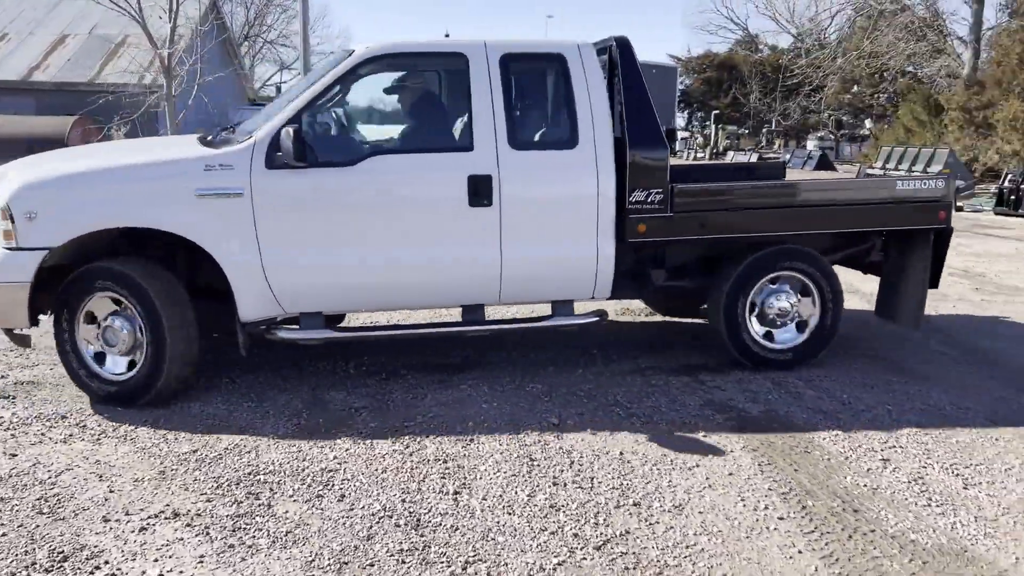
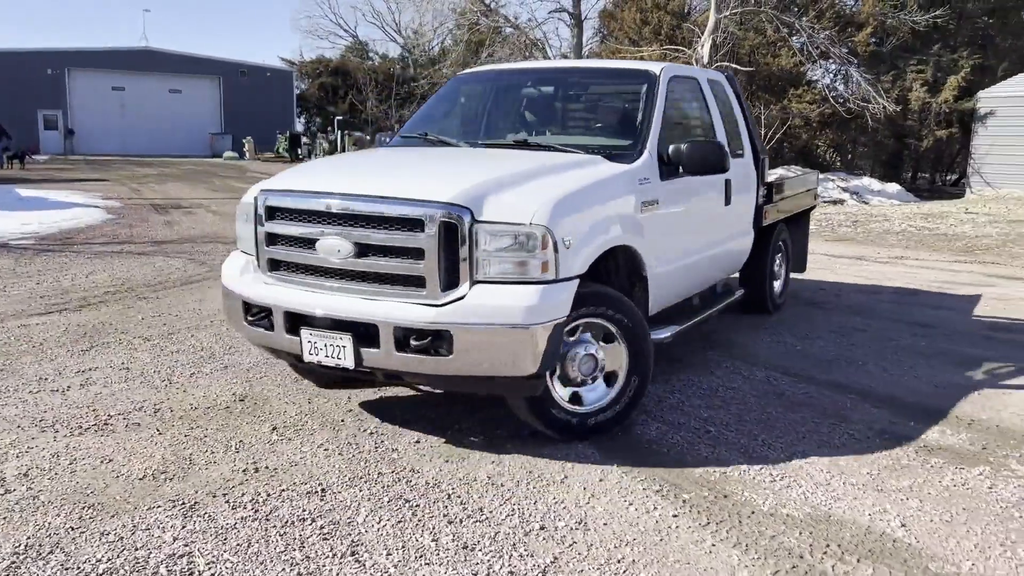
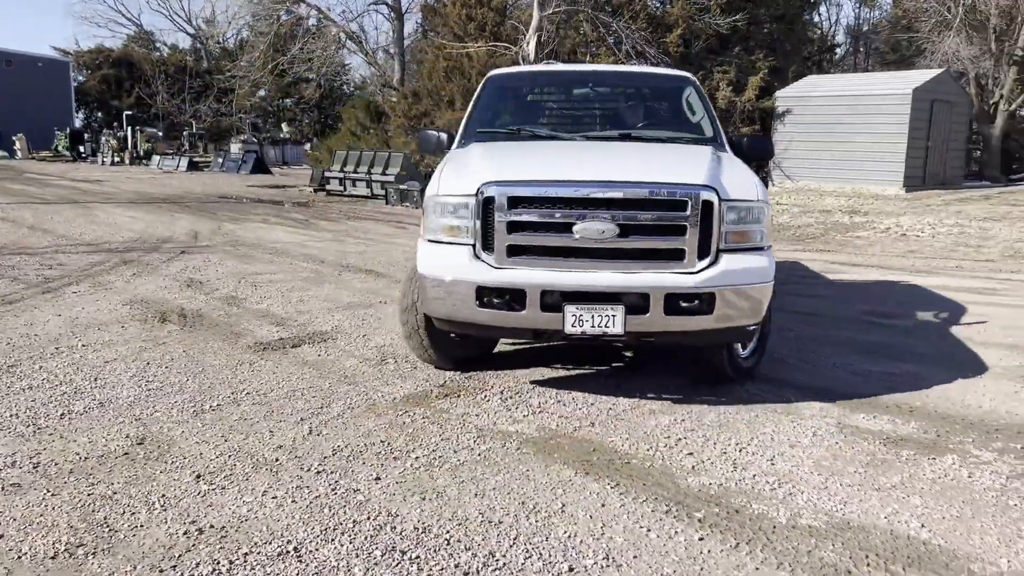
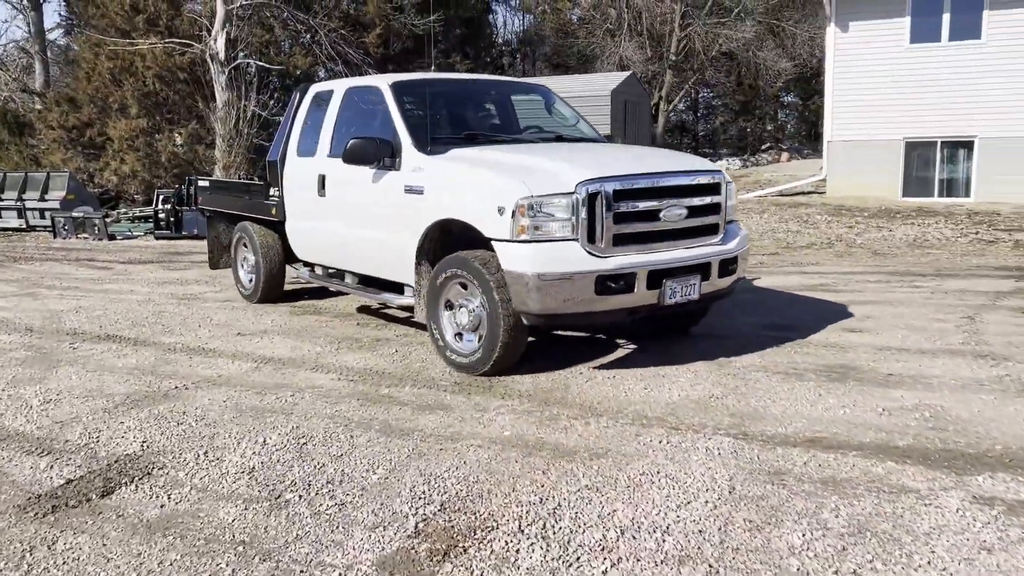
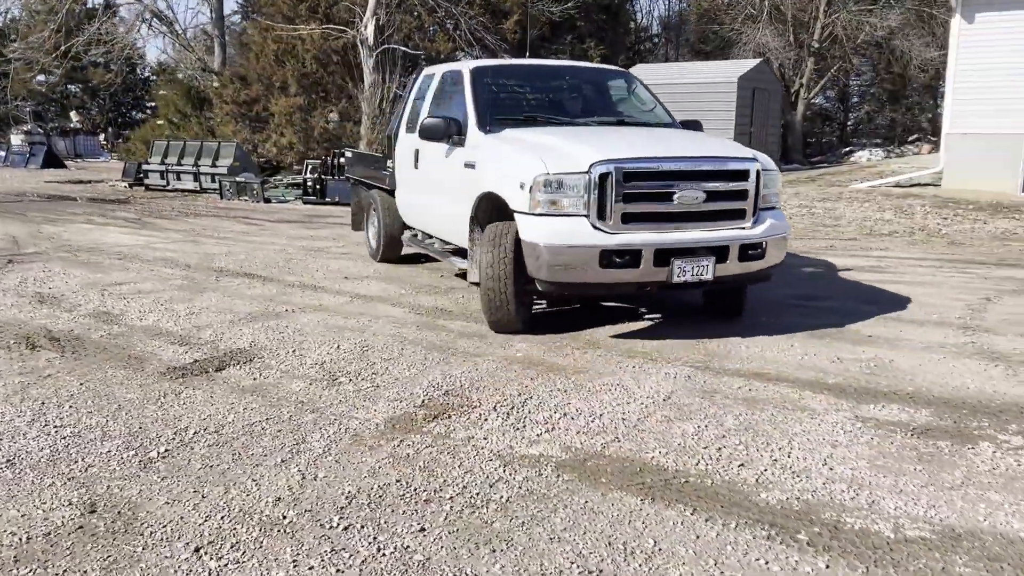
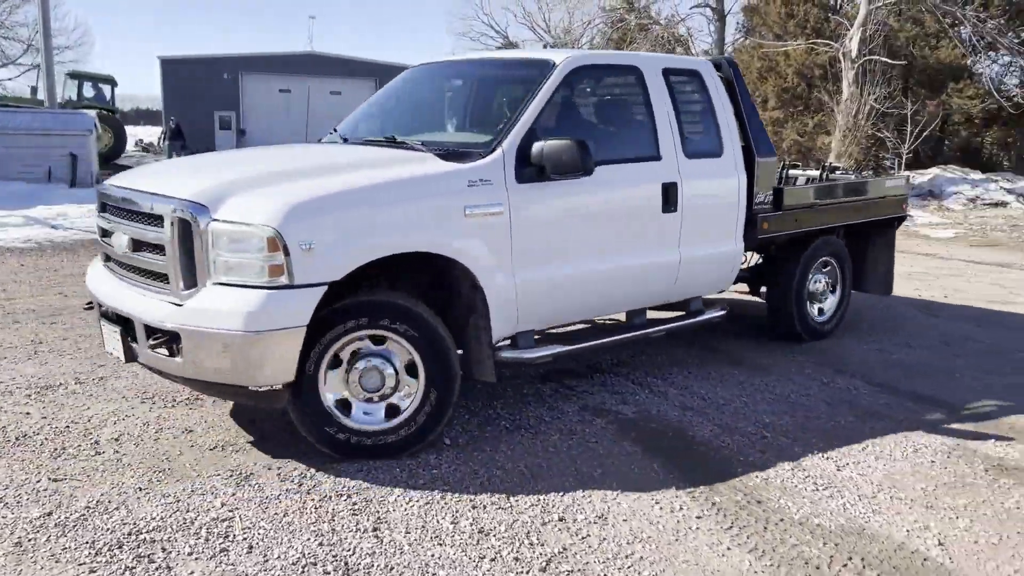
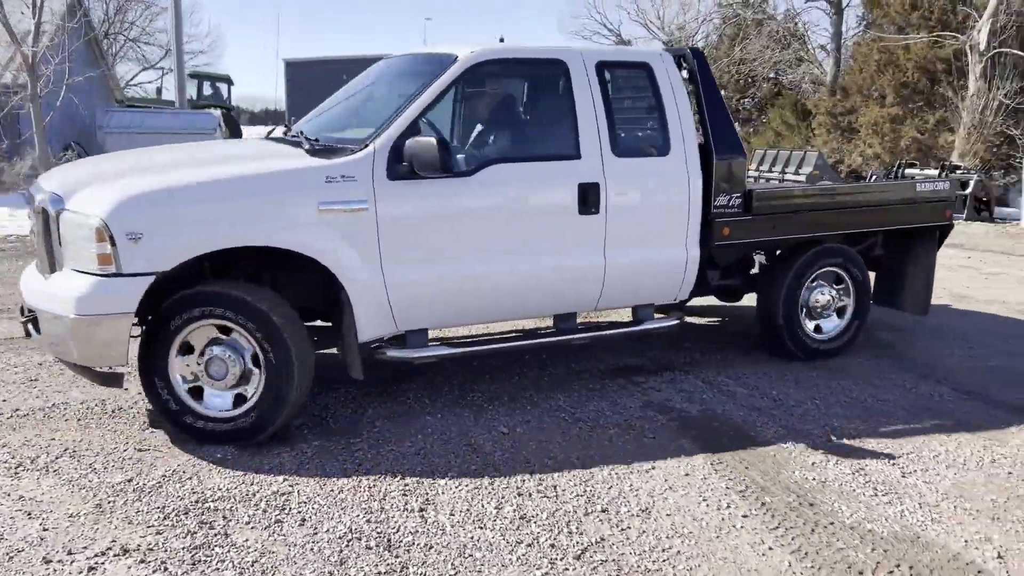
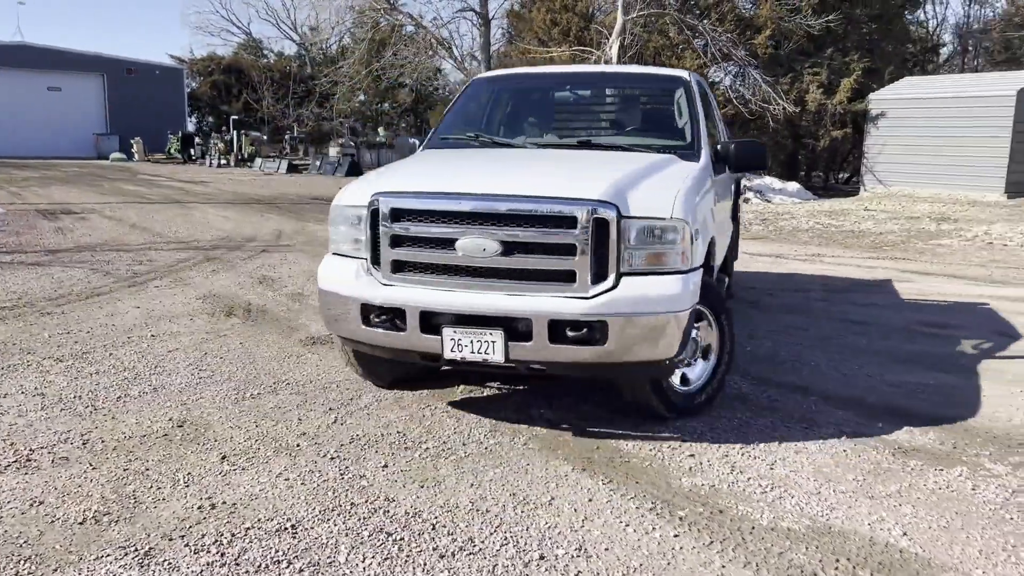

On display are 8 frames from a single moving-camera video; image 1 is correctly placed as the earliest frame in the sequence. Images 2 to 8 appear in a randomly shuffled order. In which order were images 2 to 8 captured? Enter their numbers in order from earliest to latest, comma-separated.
7, 6, 2, 8, 3, 5, 4
